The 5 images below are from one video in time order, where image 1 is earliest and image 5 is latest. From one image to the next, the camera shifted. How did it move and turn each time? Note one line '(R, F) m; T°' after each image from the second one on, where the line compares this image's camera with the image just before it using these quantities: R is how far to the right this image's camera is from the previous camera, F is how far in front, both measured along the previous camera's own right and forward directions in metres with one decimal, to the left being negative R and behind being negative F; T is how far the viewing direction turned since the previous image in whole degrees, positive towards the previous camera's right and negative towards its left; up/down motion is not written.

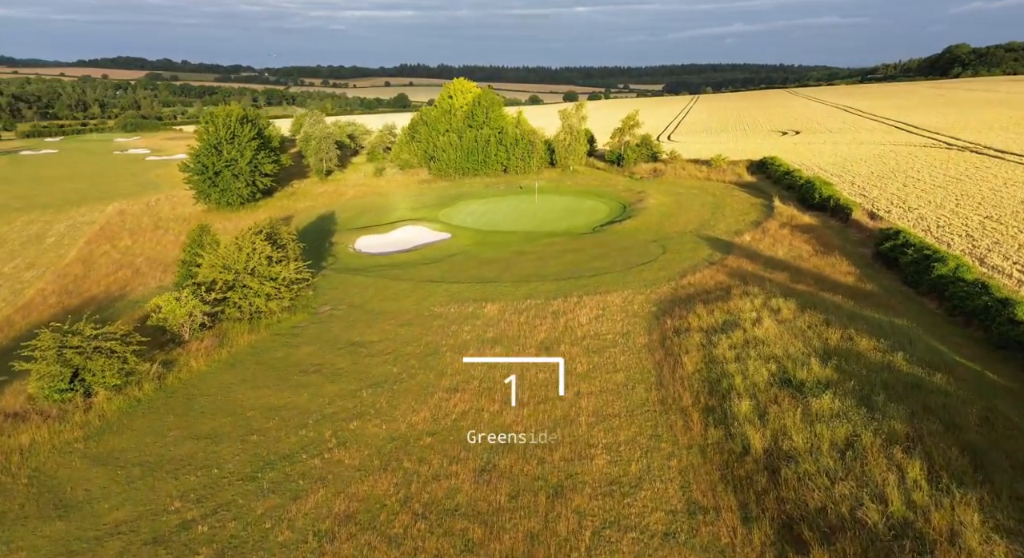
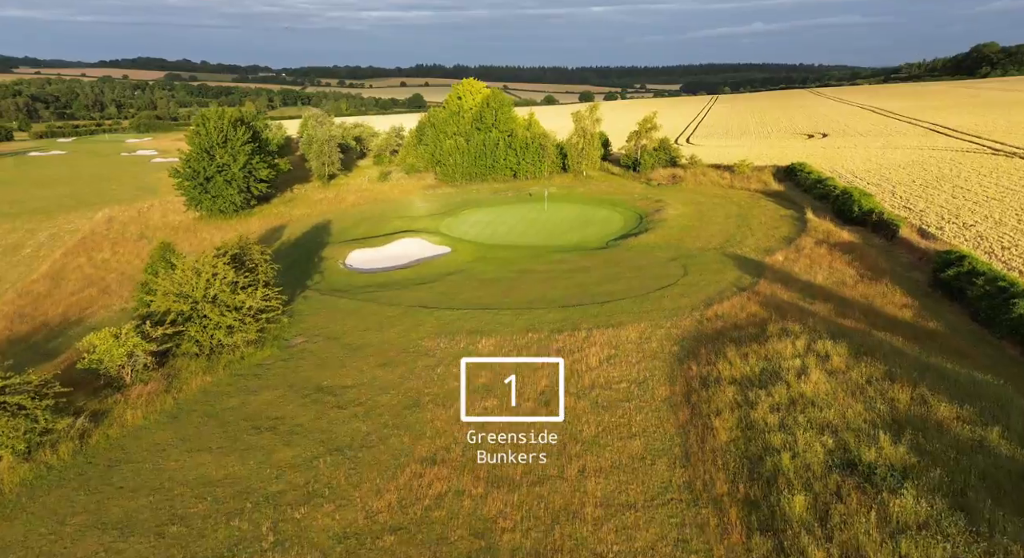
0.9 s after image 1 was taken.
(+0.5, +3.1) m; -1°
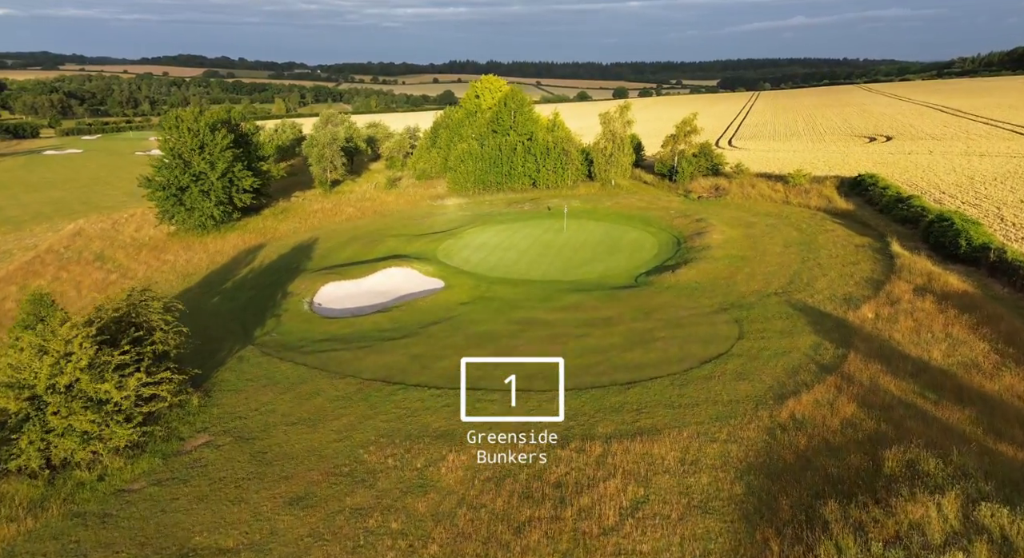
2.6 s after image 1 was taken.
(+1.1, +6.5) m; -3°
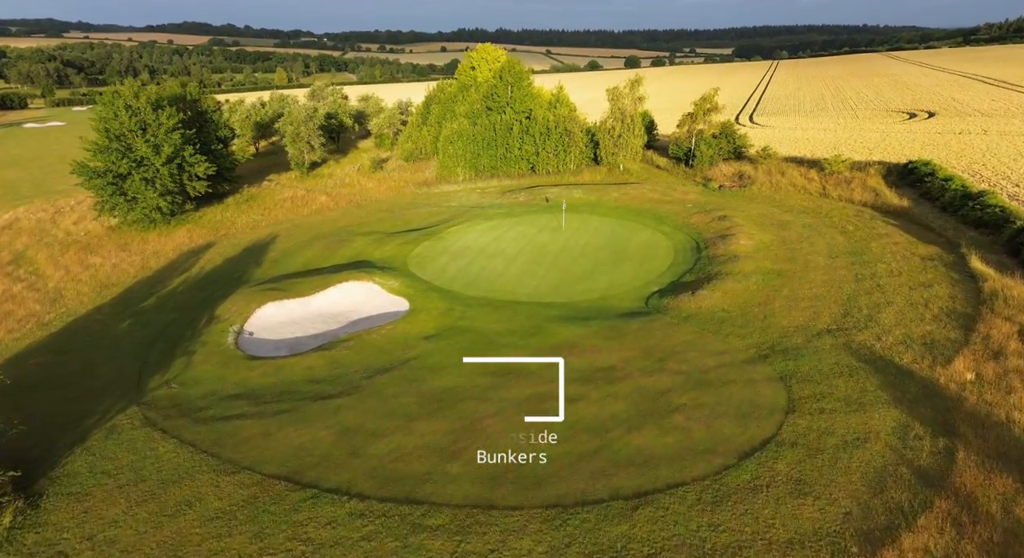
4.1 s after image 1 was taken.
(+1.1, +5.6) m; -1°
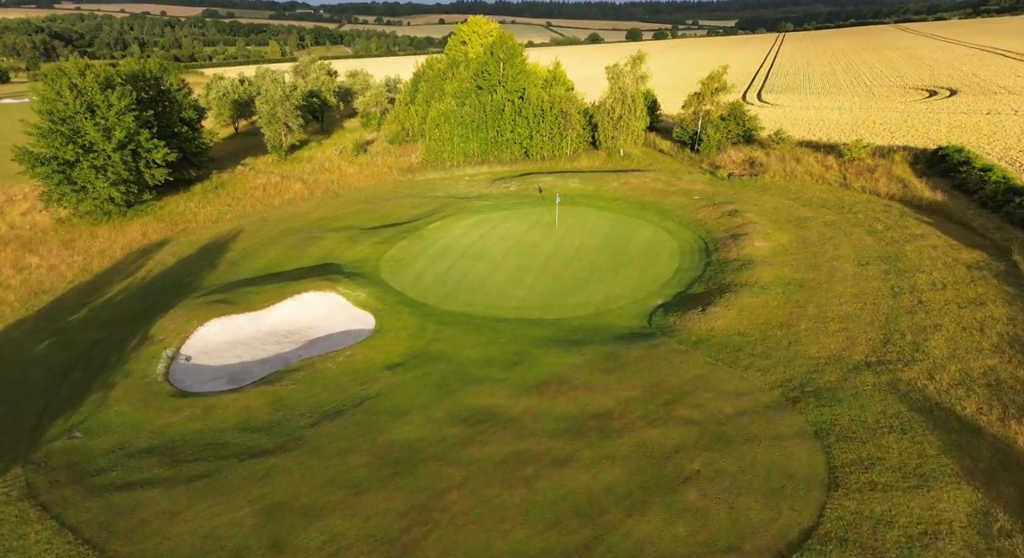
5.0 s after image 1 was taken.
(+0.6, +3.2) m; 0°
